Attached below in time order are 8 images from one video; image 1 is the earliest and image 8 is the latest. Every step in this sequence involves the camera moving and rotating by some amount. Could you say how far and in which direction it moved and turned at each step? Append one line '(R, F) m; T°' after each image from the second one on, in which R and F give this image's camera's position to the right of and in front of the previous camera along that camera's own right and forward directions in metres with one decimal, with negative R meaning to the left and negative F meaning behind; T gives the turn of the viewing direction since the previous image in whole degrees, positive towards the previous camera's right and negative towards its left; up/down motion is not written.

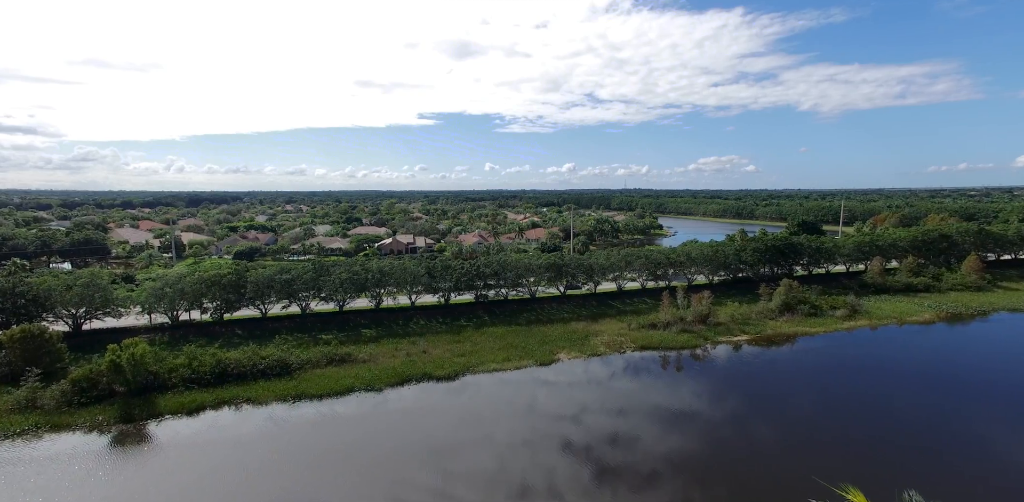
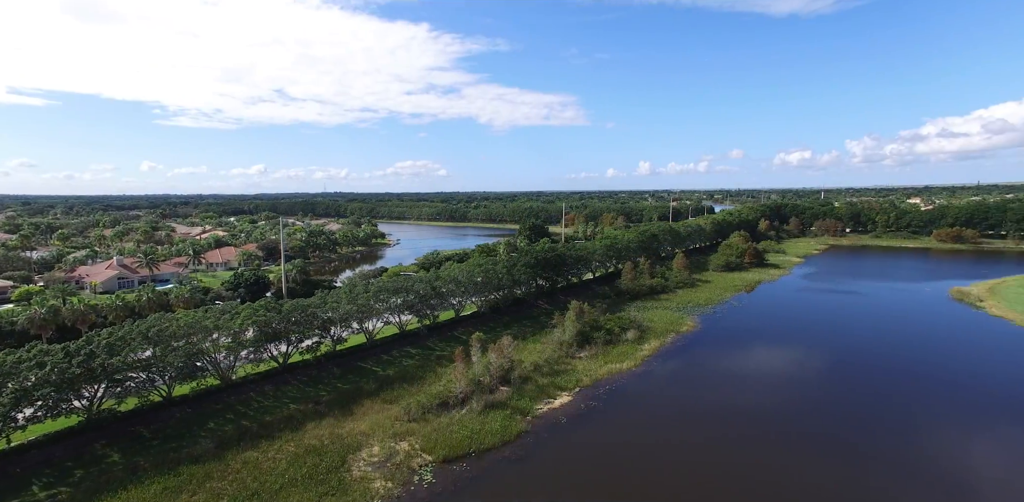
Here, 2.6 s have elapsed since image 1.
(+0.6, +4.5) m; +4°
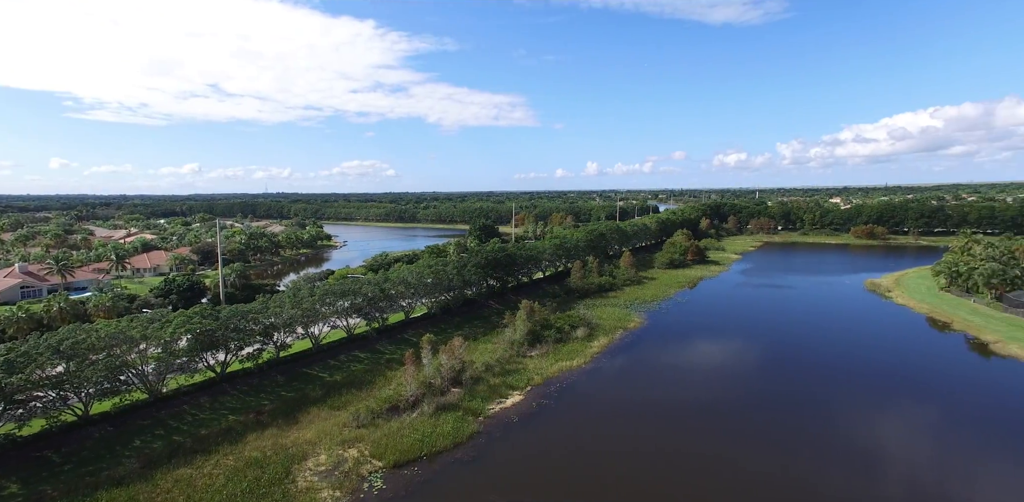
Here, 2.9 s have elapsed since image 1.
(+0.1, -0.1) m; +6°
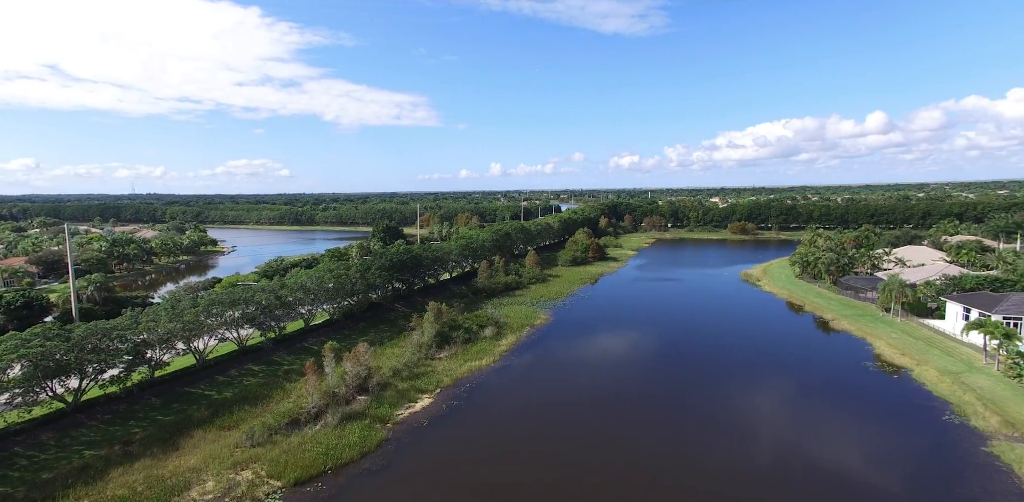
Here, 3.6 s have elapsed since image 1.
(0.0, -0.5) m; +11°
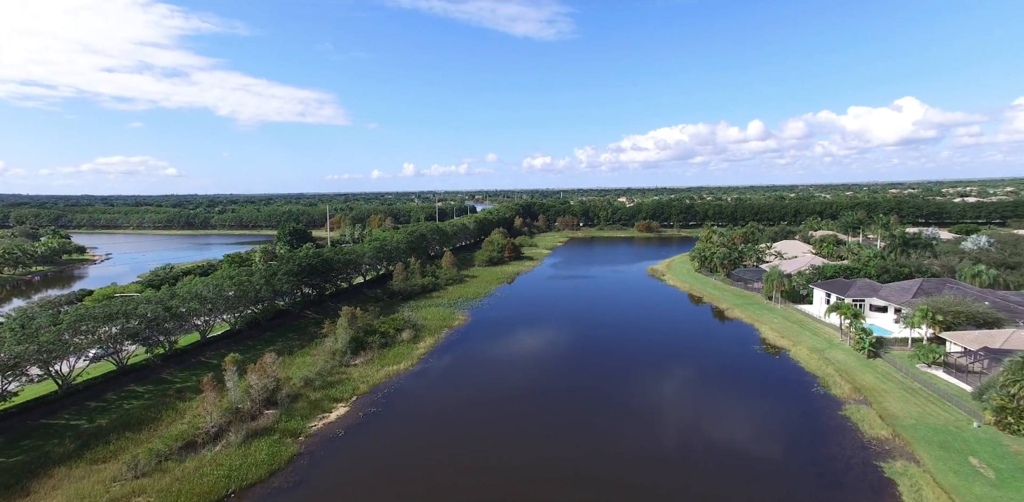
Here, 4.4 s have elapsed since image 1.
(0.0, -0.9) m; +10°
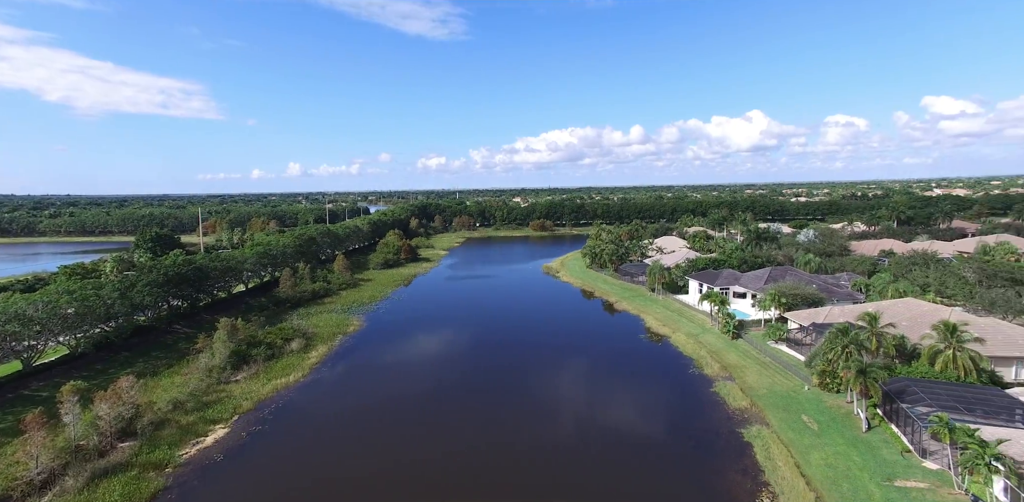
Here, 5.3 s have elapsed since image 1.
(+0.1, -0.5) m; +12°
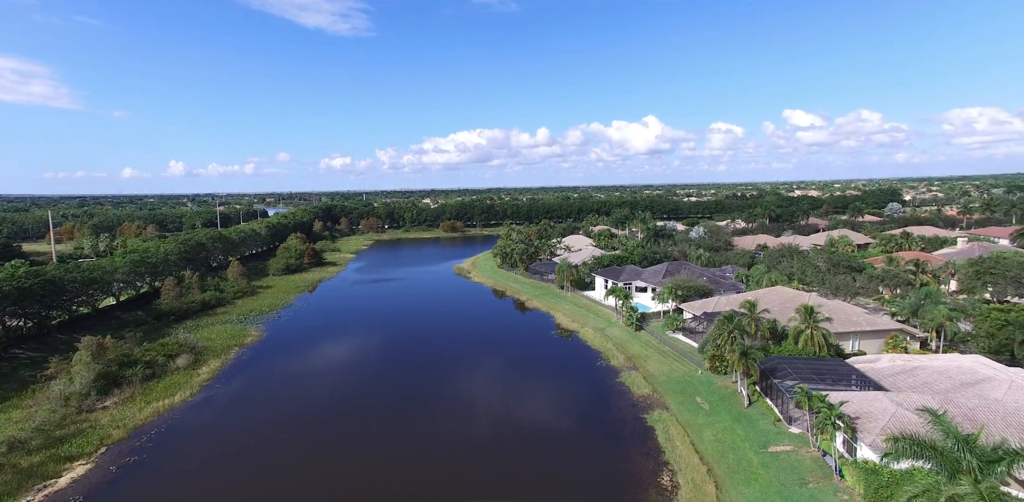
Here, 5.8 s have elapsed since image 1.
(+0.2, +0.2) m; +10°
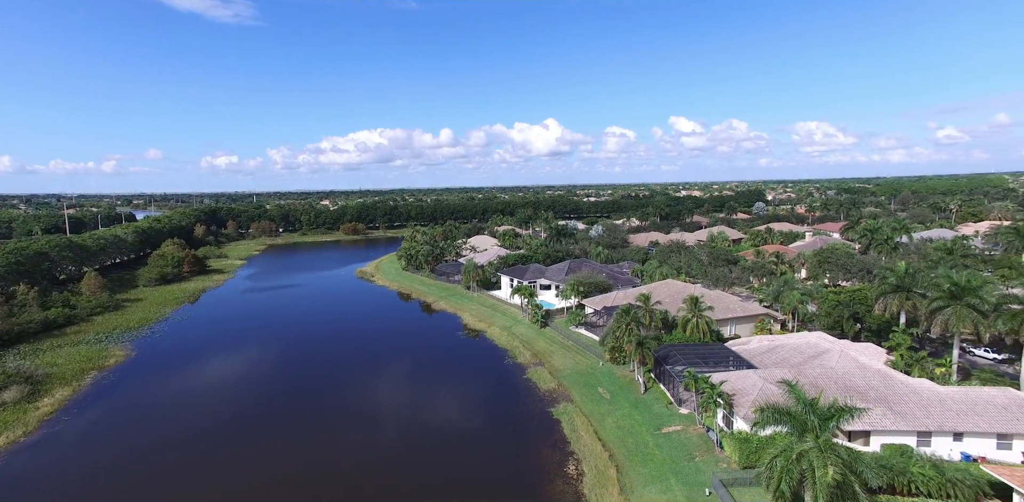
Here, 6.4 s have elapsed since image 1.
(+0.3, +1.3) m; +11°
